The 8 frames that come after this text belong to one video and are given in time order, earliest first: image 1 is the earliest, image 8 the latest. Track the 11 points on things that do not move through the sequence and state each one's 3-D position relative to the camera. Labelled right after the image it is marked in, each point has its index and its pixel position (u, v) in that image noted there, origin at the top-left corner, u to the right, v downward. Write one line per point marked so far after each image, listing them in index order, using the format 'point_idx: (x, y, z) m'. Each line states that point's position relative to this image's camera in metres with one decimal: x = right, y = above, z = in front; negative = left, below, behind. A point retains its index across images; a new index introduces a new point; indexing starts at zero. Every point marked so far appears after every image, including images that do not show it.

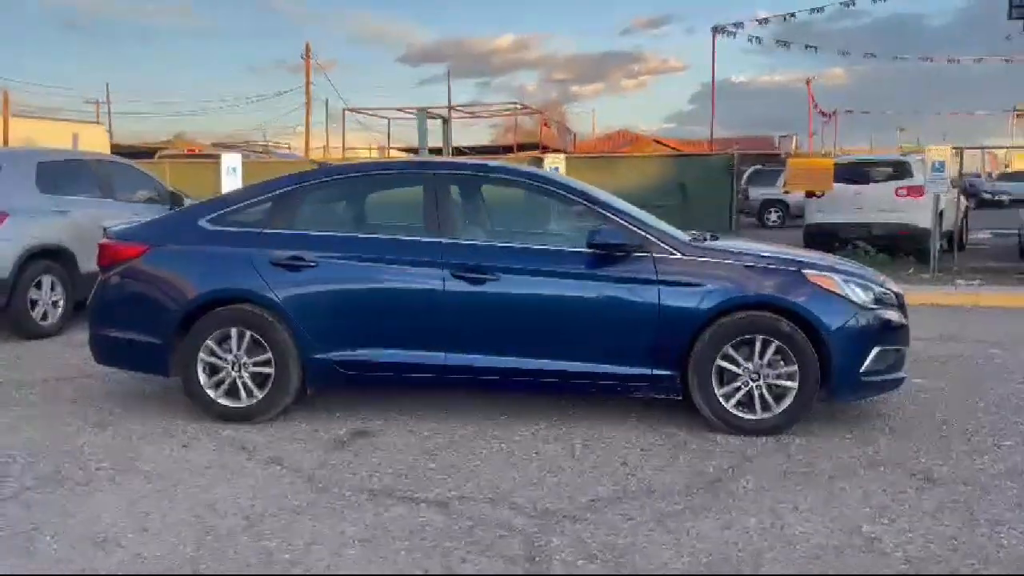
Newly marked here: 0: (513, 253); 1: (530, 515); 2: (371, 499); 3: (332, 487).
0: (0.0, +0.2, +5.5) m
1: (+0.1, -1.1, +4.1) m
2: (-0.7, -1.1, +4.3) m
3: (-1.0, -1.1, +4.5) m
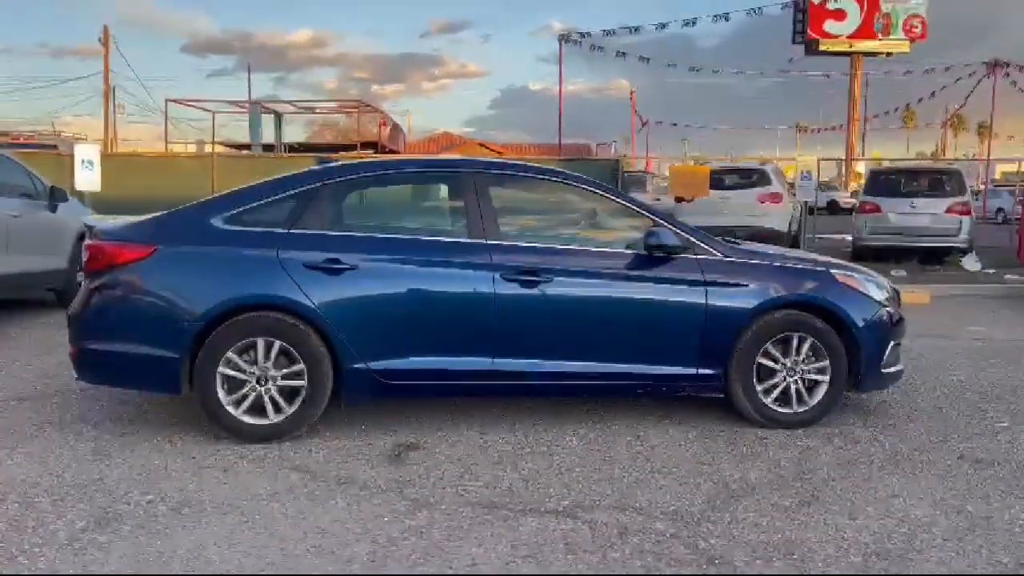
0: (+0.3, +0.2, +5.4) m
1: (+0.8, -1.1, +4.0) m
2: (-0.1, -1.1, +4.1) m
3: (-0.4, -1.1, +4.2) m
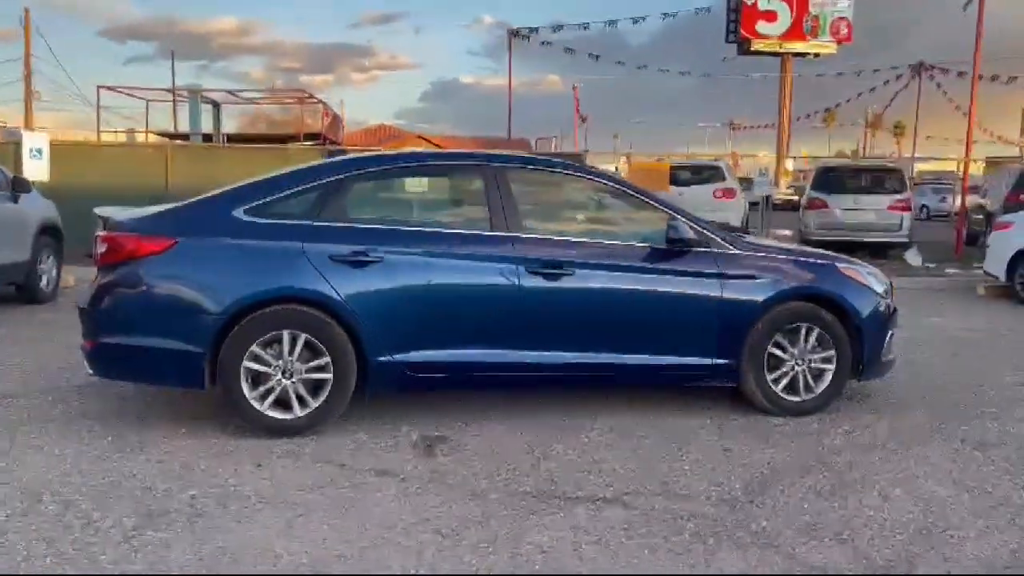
0: (+0.5, +0.3, +5.5) m
1: (+1.0, -1.1, +4.2) m
2: (+0.2, -1.1, +4.2) m
3: (-0.1, -1.1, +4.3) m
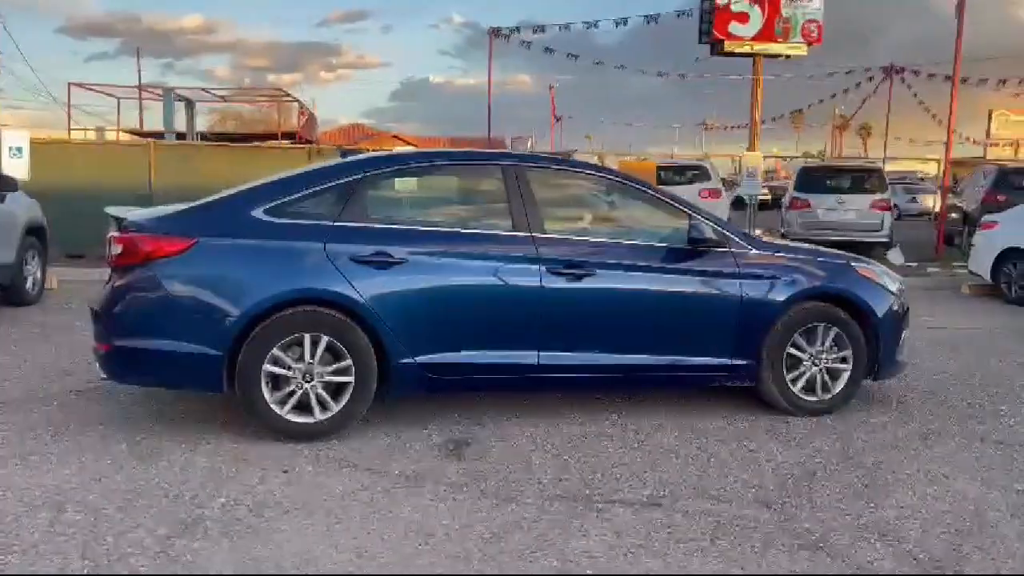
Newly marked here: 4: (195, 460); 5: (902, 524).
0: (+0.6, +0.3, +5.5) m
1: (+1.2, -1.1, +4.1) m
2: (+0.3, -1.1, +4.1) m
3: (+0.1, -1.1, +4.2) m
4: (-1.8, -1.0, +4.6) m
5: (+1.8, -1.1, +3.9) m
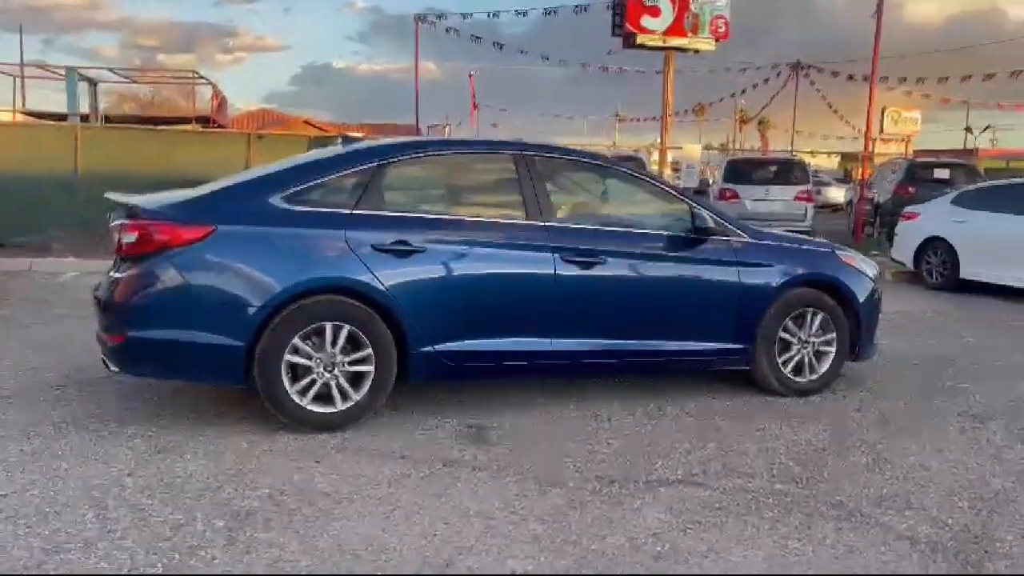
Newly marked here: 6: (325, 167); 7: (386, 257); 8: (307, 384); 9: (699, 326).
0: (+0.7, +0.3, +5.6) m
1: (+1.4, -1.0, +4.4) m
2: (+0.6, -1.0, +4.2) m
3: (+0.3, -1.0, +4.3) m
4: (-1.6, -0.9, +4.5) m
5: (+2.1, -1.0, +4.2) m
6: (-1.2, +0.8, +5.2) m
7: (-0.8, +0.2, +5.1) m
8: (-1.2, -0.6, +5.0) m
9: (+1.3, -0.3, +5.9) m
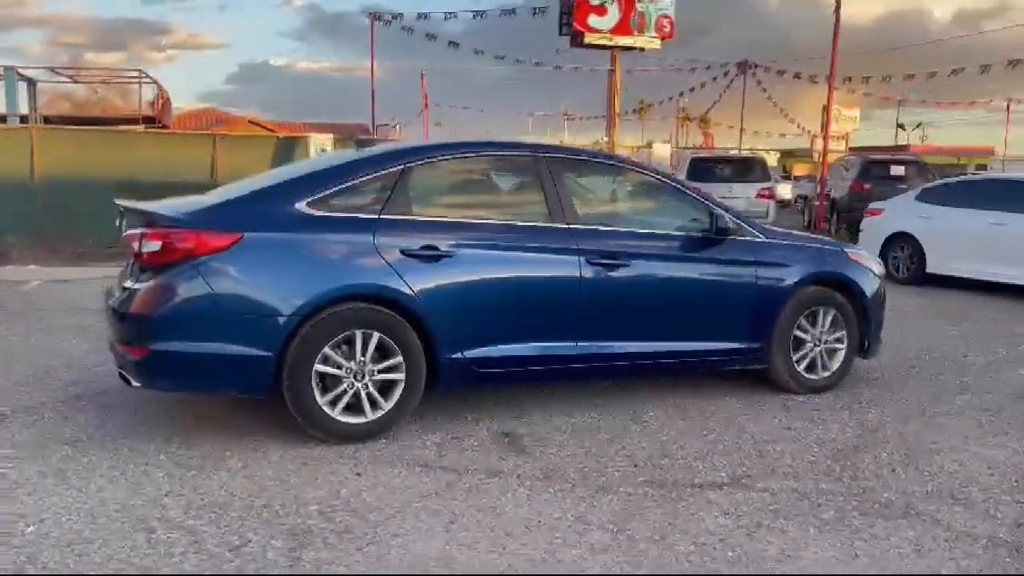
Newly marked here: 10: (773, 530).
0: (+0.8, +0.3, +5.6) m
1: (+1.7, -1.0, +4.4) m
2: (+0.8, -1.0, +4.2) m
3: (+0.5, -1.0, +4.3) m
4: (-1.4, -1.0, +4.4) m
5: (+2.3, -1.0, +4.3) m
6: (-1.0, +0.7, +5.0) m
7: (-0.6, +0.2, +5.0) m
8: (-1.0, -0.6, +4.8) m
9: (+1.5, -0.3, +5.9) m
10: (+1.2, -1.1, +3.8) m
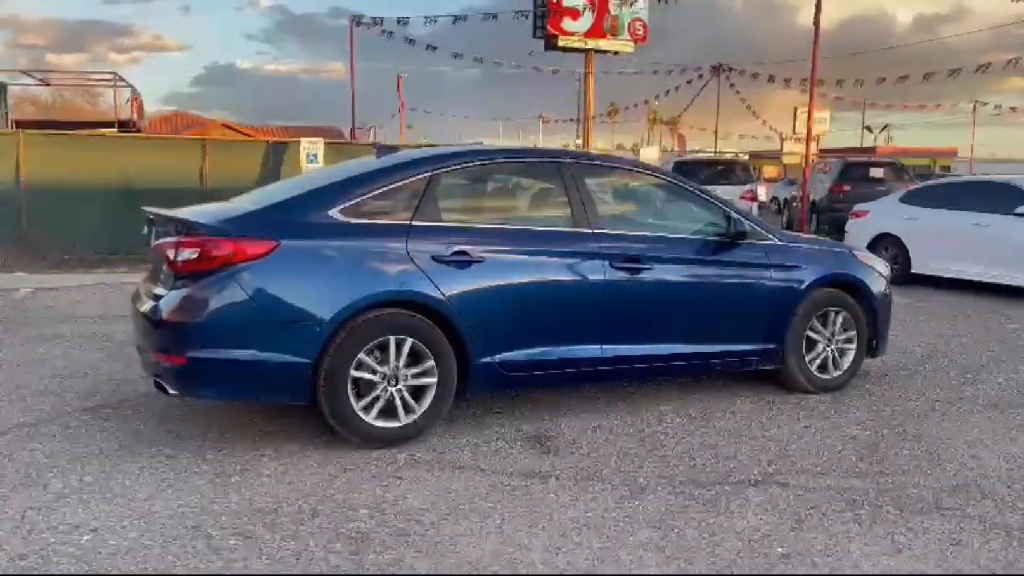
0: (+1.0, +0.3, +5.7) m
1: (+1.9, -1.0, +4.5) m
2: (+1.0, -1.0, +4.3) m
3: (+0.7, -1.0, +4.4) m
4: (-1.2, -1.0, +4.4) m
5: (+2.5, -1.0, +4.5) m
6: (-0.8, +0.7, +5.1) m
7: (-0.4, +0.1, +5.0) m
8: (-0.8, -0.7, +4.9) m
9: (+1.6, -0.3, +6.0) m
10: (+1.4, -1.1, +3.9) m
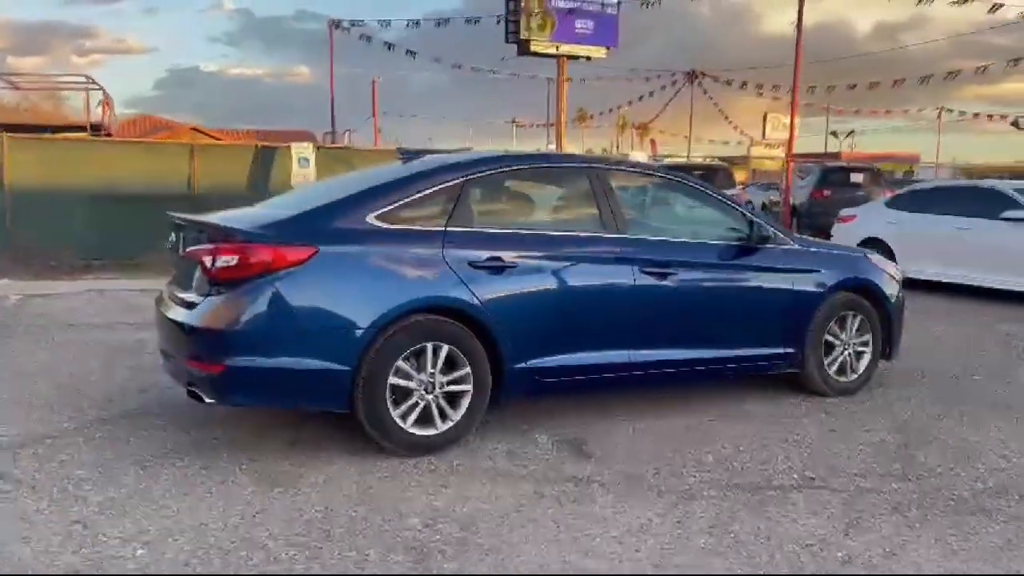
0: (+1.2, +0.3, +5.7) m
1: (+2.1, -1.1, +4.6) m
2: (+1.3, -1.1, +4.3) m
3: (+1.0, -1.1, +4.4) m
4: (-0.9, -1.0, +4.4) m
5: (+2.8, -1.1, +4.5) m
6: (-0.6, +0.6, +5.0) m
7: (-0.2, +0.1, +5.0) m
8: (-0.6, -0.7, +4.8) m
9: (+1.8, -0.3, +6.0) m
10: (+1.7, -1.1, +3.9) m
